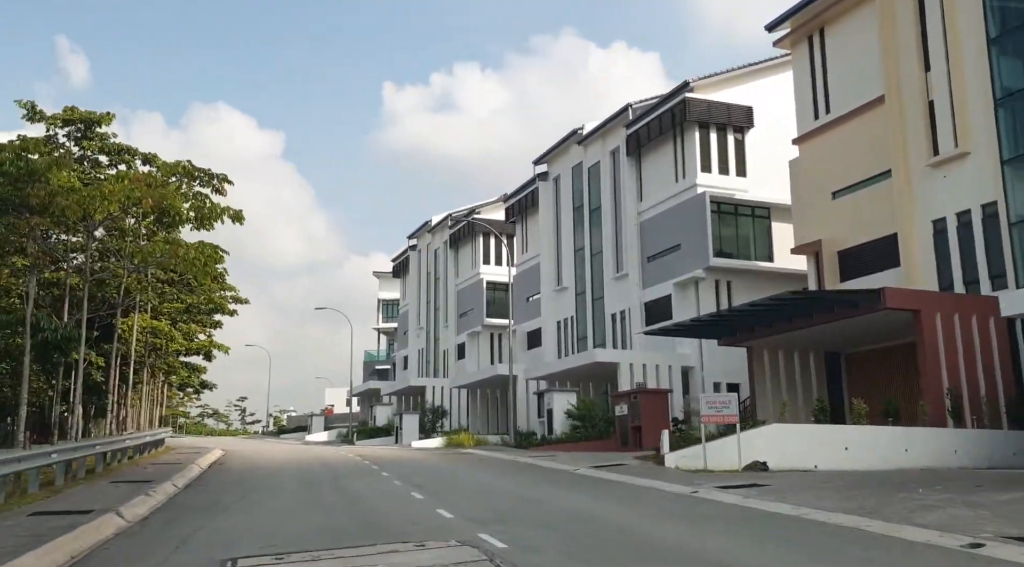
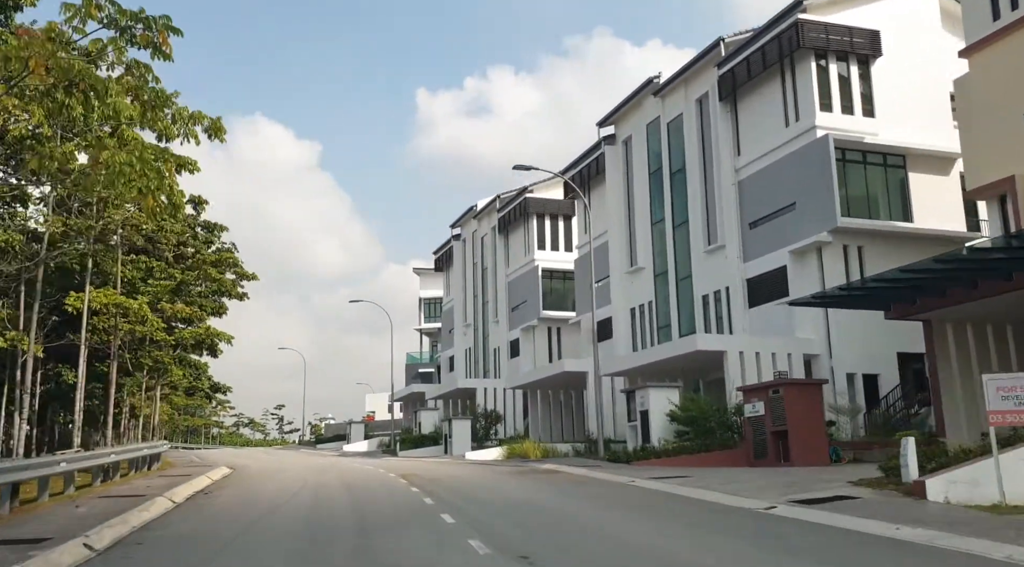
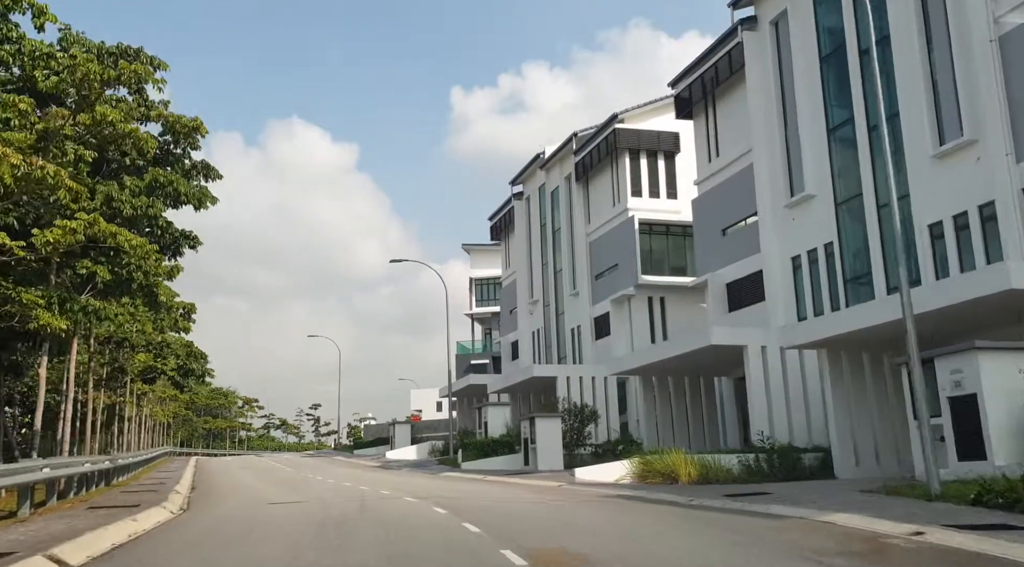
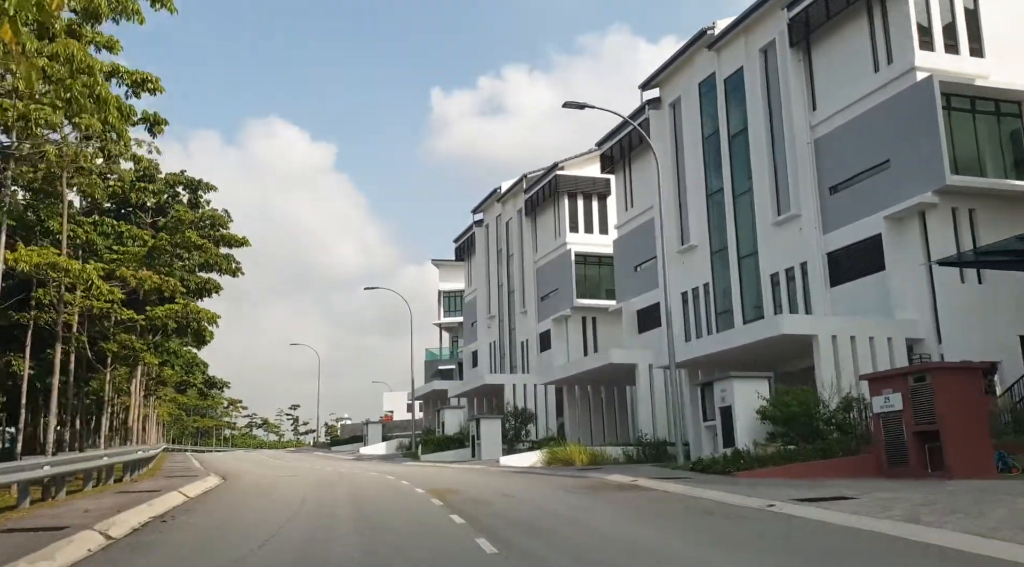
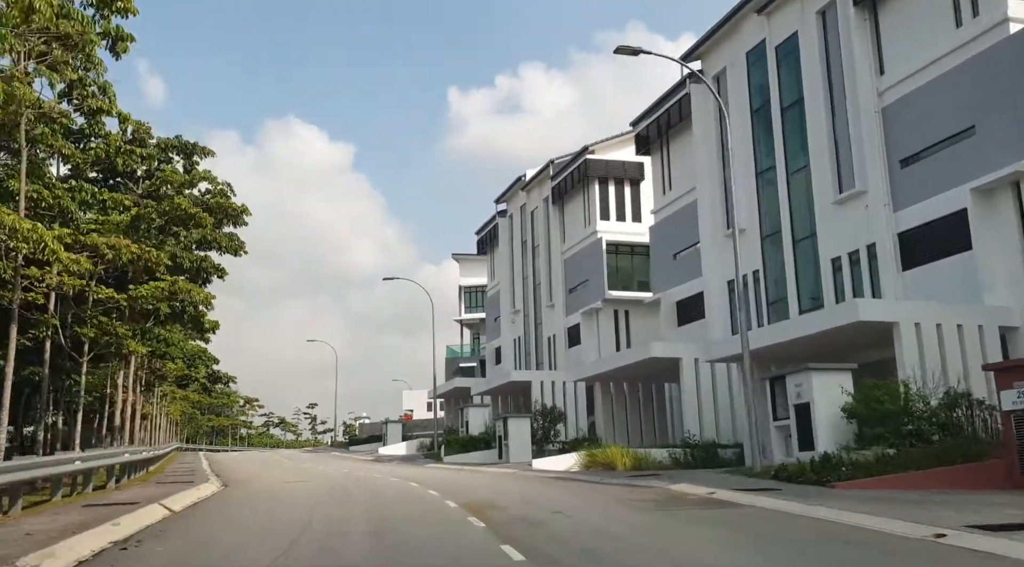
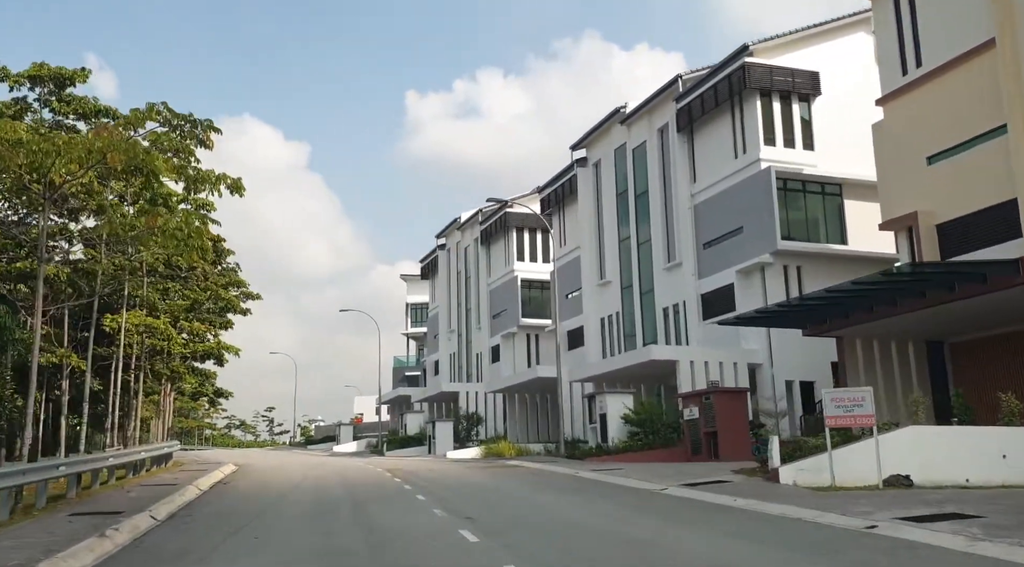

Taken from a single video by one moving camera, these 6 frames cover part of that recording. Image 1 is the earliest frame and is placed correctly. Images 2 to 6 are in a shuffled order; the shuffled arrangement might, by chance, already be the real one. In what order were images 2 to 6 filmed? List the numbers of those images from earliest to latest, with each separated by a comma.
6, 2, 4, 5, 3
